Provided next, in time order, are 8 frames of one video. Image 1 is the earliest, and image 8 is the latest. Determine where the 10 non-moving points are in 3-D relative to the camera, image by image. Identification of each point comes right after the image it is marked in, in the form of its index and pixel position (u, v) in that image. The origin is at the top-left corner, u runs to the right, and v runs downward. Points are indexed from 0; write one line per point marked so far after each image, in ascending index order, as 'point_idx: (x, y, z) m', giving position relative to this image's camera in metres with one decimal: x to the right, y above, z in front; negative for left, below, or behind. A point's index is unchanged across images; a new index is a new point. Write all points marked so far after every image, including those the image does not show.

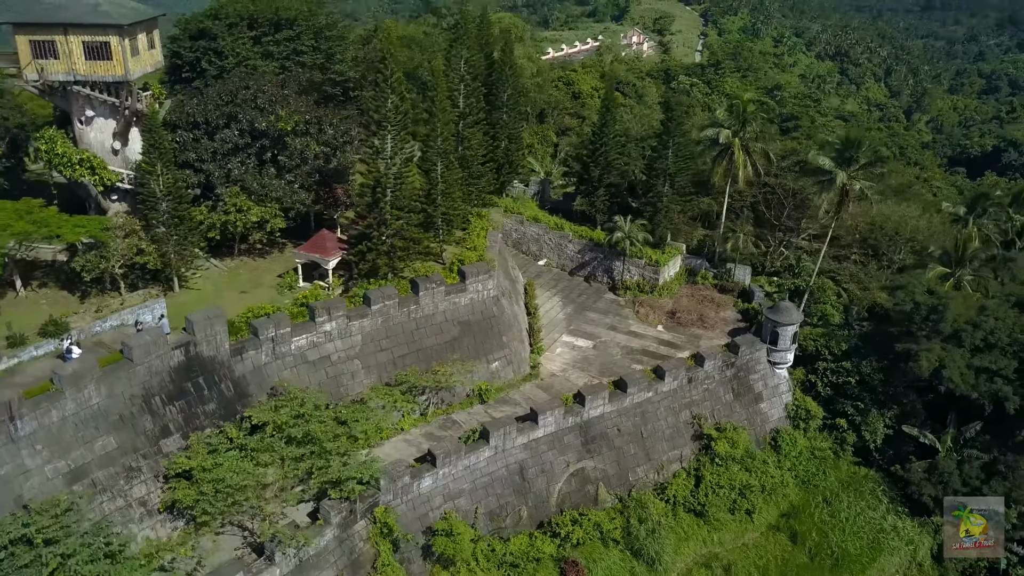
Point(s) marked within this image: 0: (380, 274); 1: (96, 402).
0: (-2.6, +0.3, +16.0) m
1: (-6.0, -1.6, +11.9) m
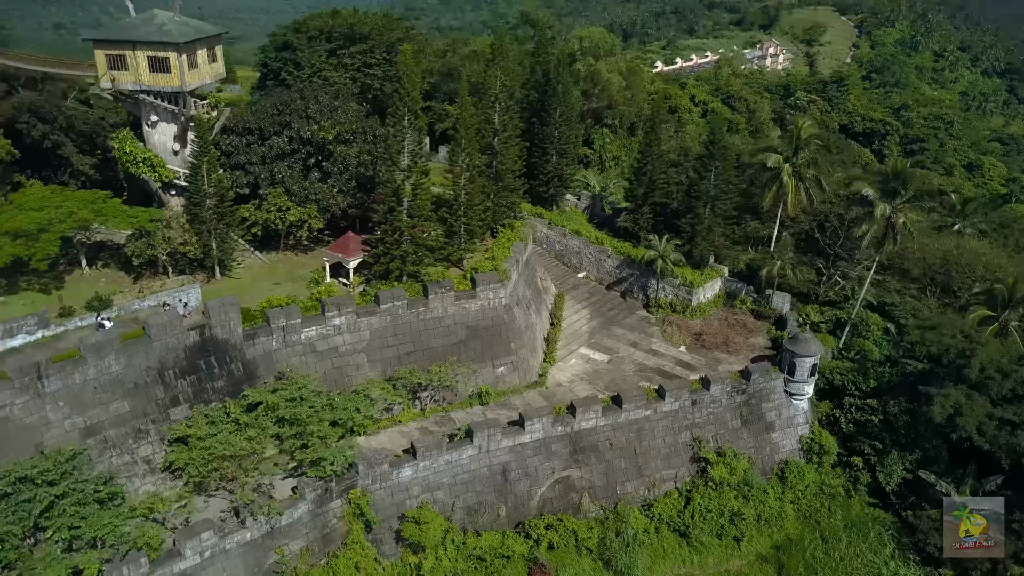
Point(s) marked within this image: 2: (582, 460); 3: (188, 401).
0: (-2.5, +0.3, +17.3) m
1: (-6.6, -1.4, +13.8) m
2: (+1.4, -3.5, +16.8) m
3: (-5.7, -2.0, +14.6) m
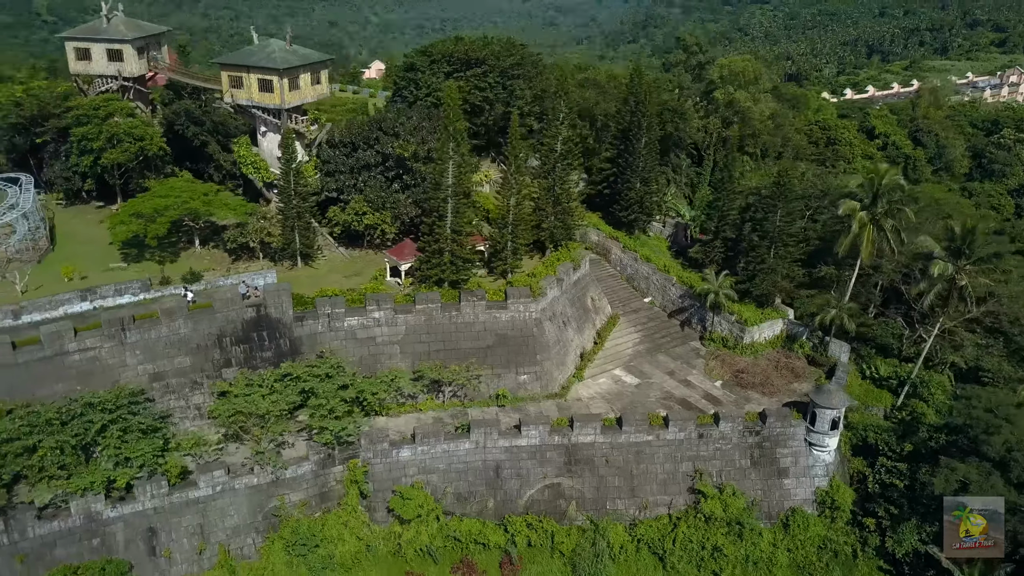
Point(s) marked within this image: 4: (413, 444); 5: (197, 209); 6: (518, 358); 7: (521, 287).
0: (-1.8, +0.2, +19.5) m
1: (-6.9, -0.9, +17.2) m
2: (+1.4, -4.0, +18.0) m
3: (-5.9, -1.6, +17.7) m
4: (-2.1, -3.3, +17.3) m
5: (-7.6, +1.9, +19.9) m
6: (+0.2, -1.7, +19.5) m
7: (+0.2, 0.0, +19.6) m
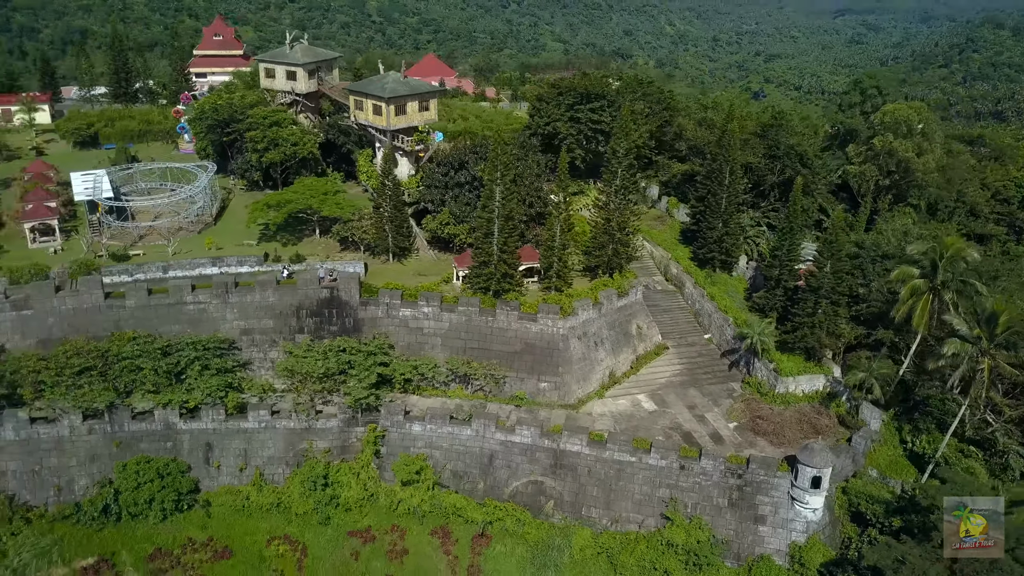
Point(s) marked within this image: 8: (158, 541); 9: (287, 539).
0: (-0.8, 0.0, +22.5) m
1: (-6.4, -0.3, +21.9) m
2: (+1.1, -4.5, +20.1) m
3: (-5.4, -1.2, +22.1) m
4: (-2.2, -3.3, +20.5) m
5: (-5.9, +2.5, +24.7) m
6: (+0.8, -2.1, +21.8) m
7: (+1.1, -0.5, +21.9) m
8: (-8.0, -5.7, +18.6) m
9: (-5.2, -5.8, +19.1) m
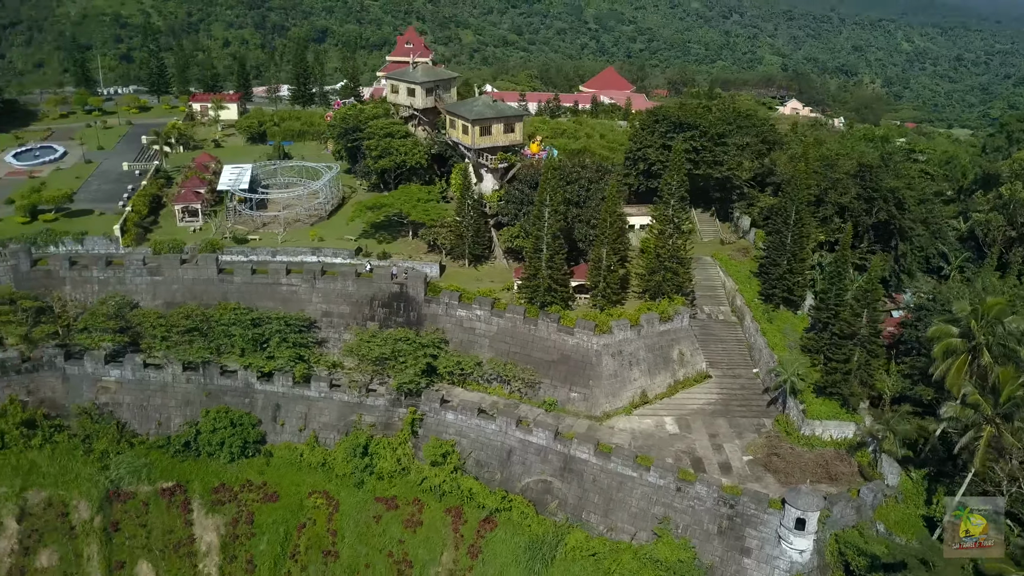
0: (+0.6, -0.3, +24.5) m
1: (-5.0, 0.0, +25.2) m
2: (+1.4, -5.0, +21.7) m
3: (-4.1, -1.0, +25.2) m
4: (-1.6, -3.4, +22.9) m
5: (-3.5, +2.7, +27.8) m
6: (+1.8, -2.6, +23.5) m
7: (+2.3, -1.0, +23.5) m
8: (-7.9, -5.2, +22.4) m
9: (-5.1, -5.6, +22.3) m
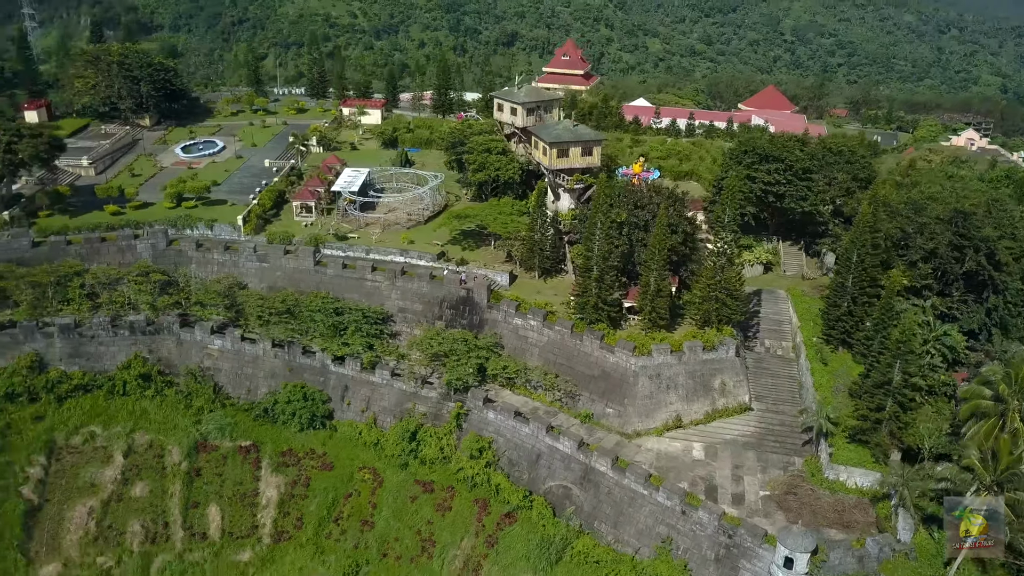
0: (+2.3, -0.9, +25.9) m
1: (-3.0, -0.1, +27.8) m
2: (+2.0, -5.5, +23.0) m
3: (-2.2, -1.1, +27.6) m
4: (-0.5, -3.7, +24.8) m
5: (-0.8, +2.4, +30.0) m
6: (+2.9, -3.2, +24.7) m
7: (+3.6, -1.6, +24.6) m
8: (-6.9, -4.9, +25.7) m
9: (-4.2, -5.5, +25.0) m
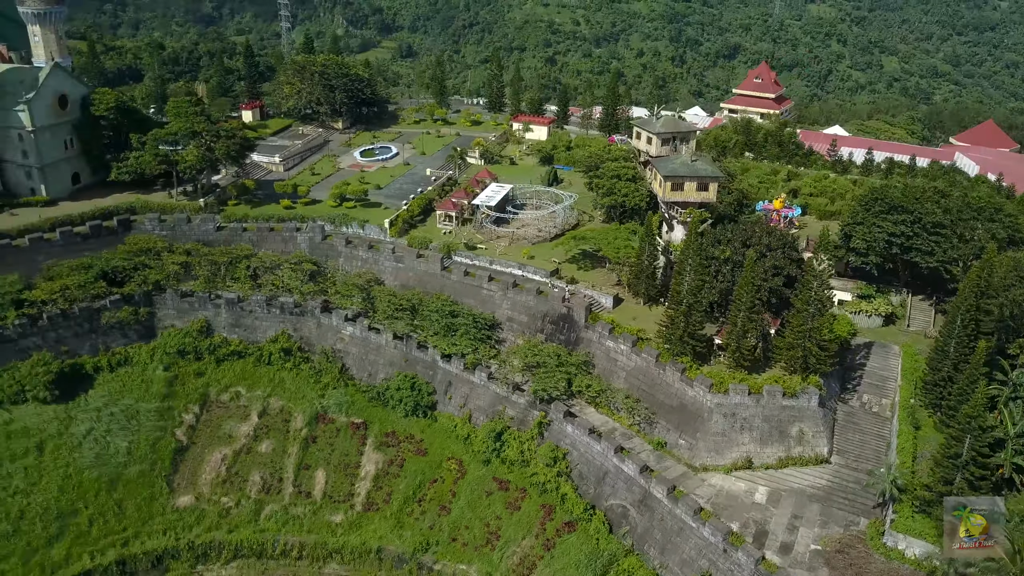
0: (+5.2, -1.9, +26.7) m
1: (+0.7, -0.6, +29.9) m
2: (+3.8, -6.5, +24.0) m
3: (+1.3, -1.7, +29.5) m
4: (+2.0, -4.4, +26.4) m
5: (+3.6, +1.7, +31.4) m
6: (+5.3, -4.3, +25.4) m
7: (+6.1, -2.8, +25.1) m
8: (-4.1, -4.9, +28.8) m
9: (-1.8, -5.8, +27.5) m
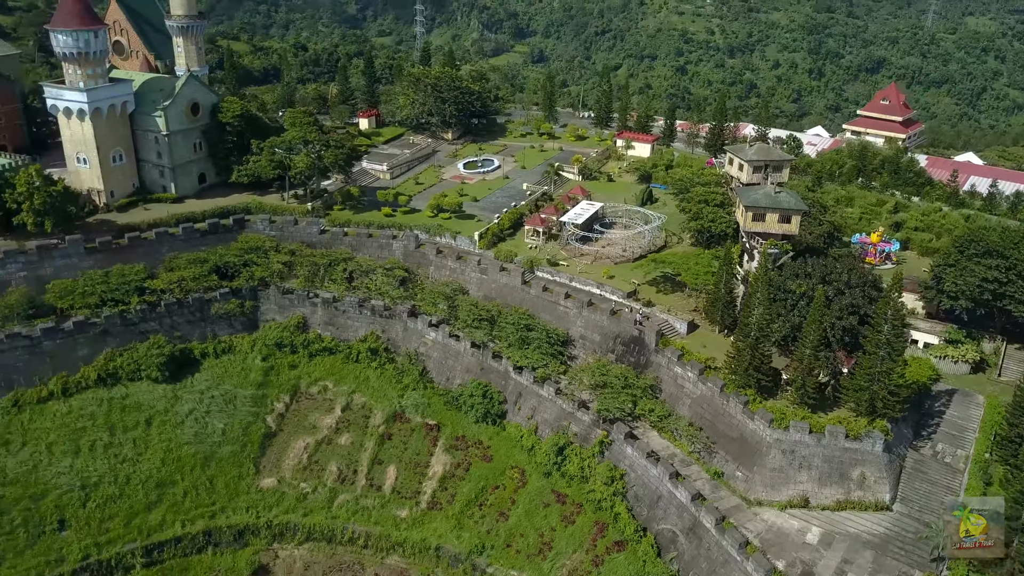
0: (+7.4, -2.9, +26.8) m
1: (+3.4, -1.3, +30.5) m
2: (+5.3, -7.4, +24.3) m
3: (+3.9, -2.5, +30.1) m
4: (+3.9, -5.2, +26.9) m
5: (+6.7, +0.7, +31.6) m
6: (+7.1, -5.3, +25.4) m
7: (+8.0, -3.8, +25.1) m
8: (-1.7, -5.3, +30.2) m
9: (+0.3, -6.4, +28.5) m
